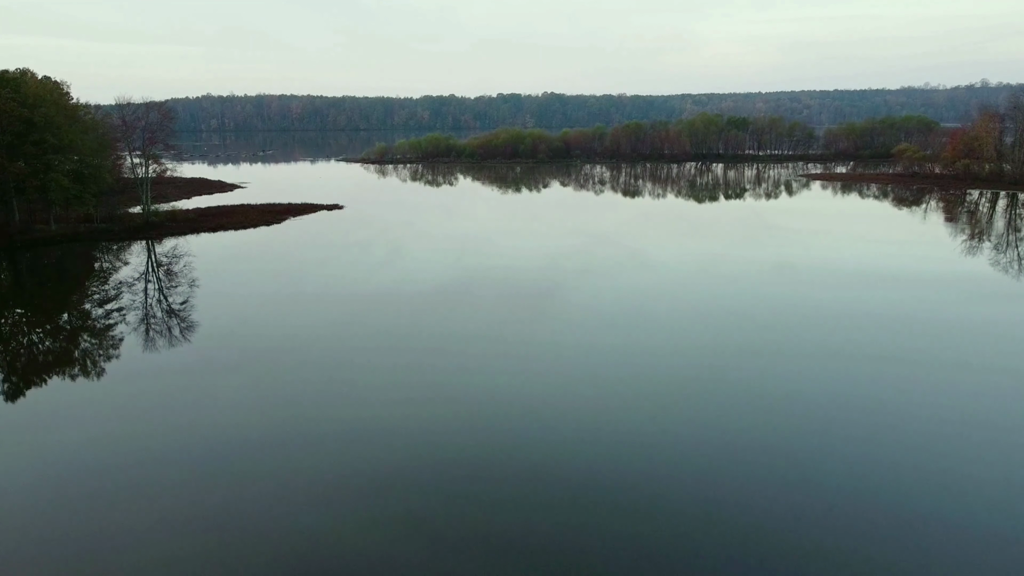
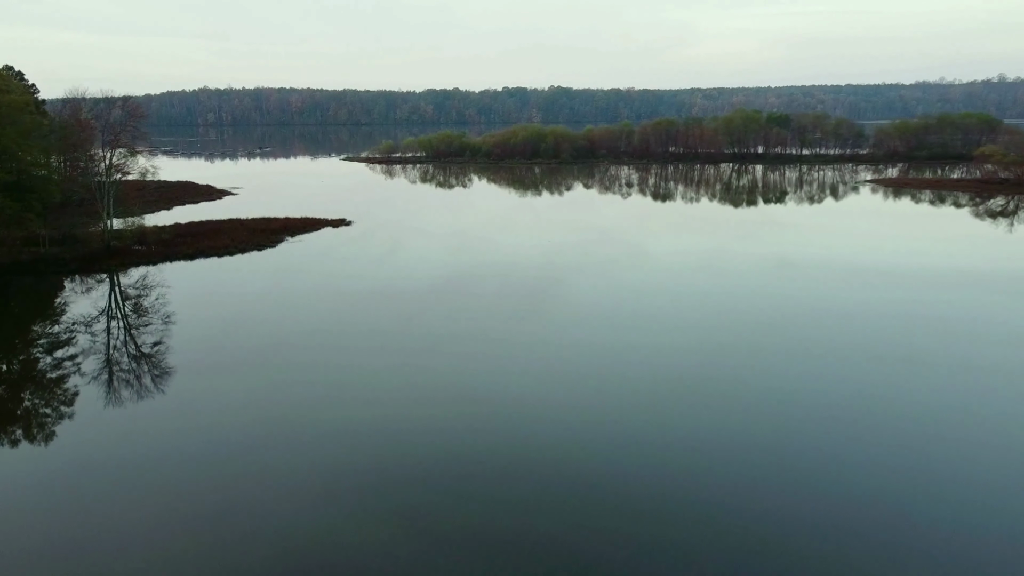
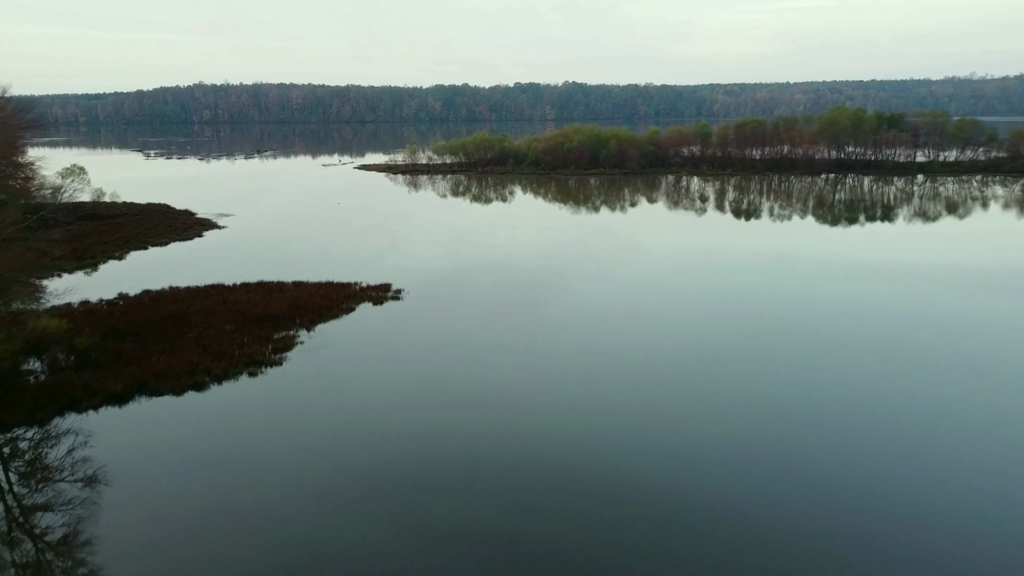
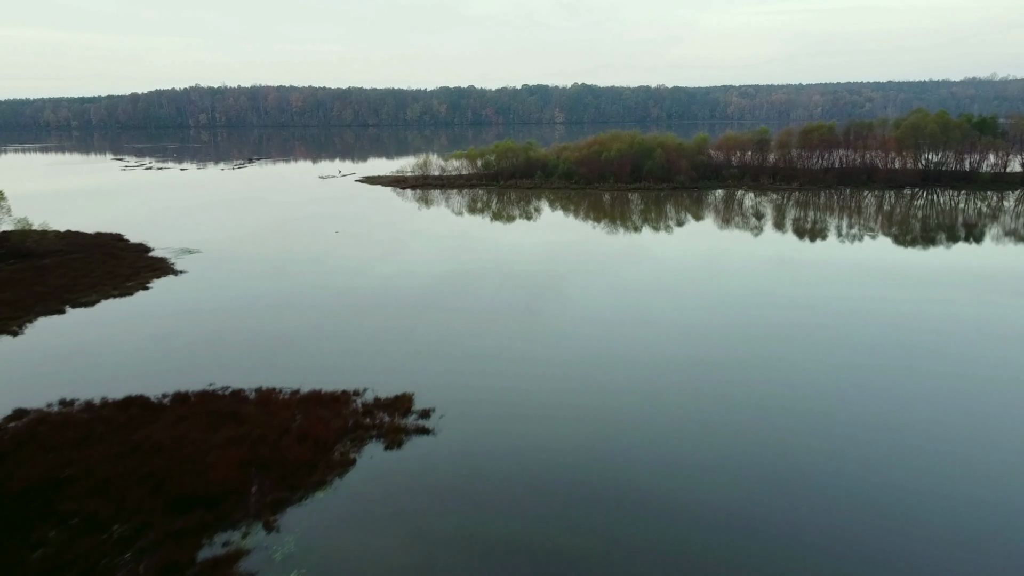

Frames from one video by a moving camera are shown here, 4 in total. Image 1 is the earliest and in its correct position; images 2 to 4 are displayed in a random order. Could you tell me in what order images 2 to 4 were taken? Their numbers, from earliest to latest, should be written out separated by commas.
2, 3, 4
